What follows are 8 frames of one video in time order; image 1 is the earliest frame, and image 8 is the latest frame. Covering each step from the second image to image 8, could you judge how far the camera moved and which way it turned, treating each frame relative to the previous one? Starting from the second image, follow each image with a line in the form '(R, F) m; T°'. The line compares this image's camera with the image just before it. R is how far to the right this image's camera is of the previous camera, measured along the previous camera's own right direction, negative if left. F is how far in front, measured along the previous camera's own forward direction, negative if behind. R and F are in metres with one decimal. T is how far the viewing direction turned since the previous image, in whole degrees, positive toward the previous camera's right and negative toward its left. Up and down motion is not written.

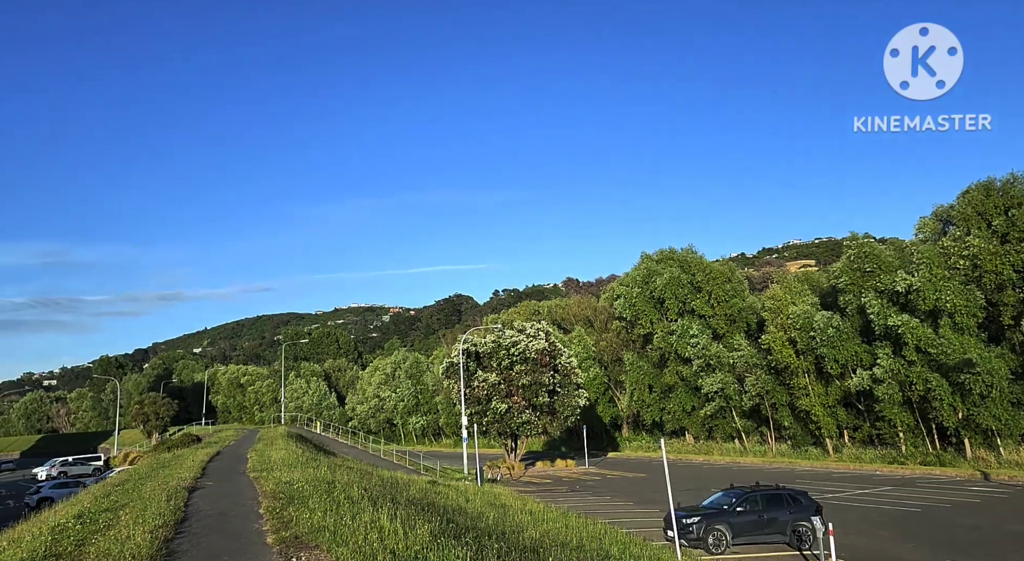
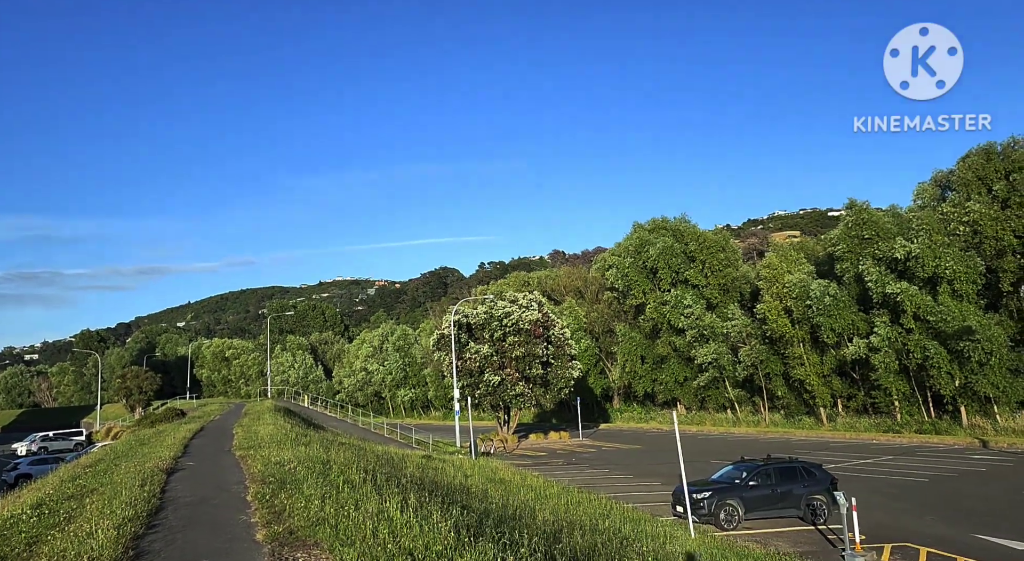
(-0.3, +0.9) m; +1°
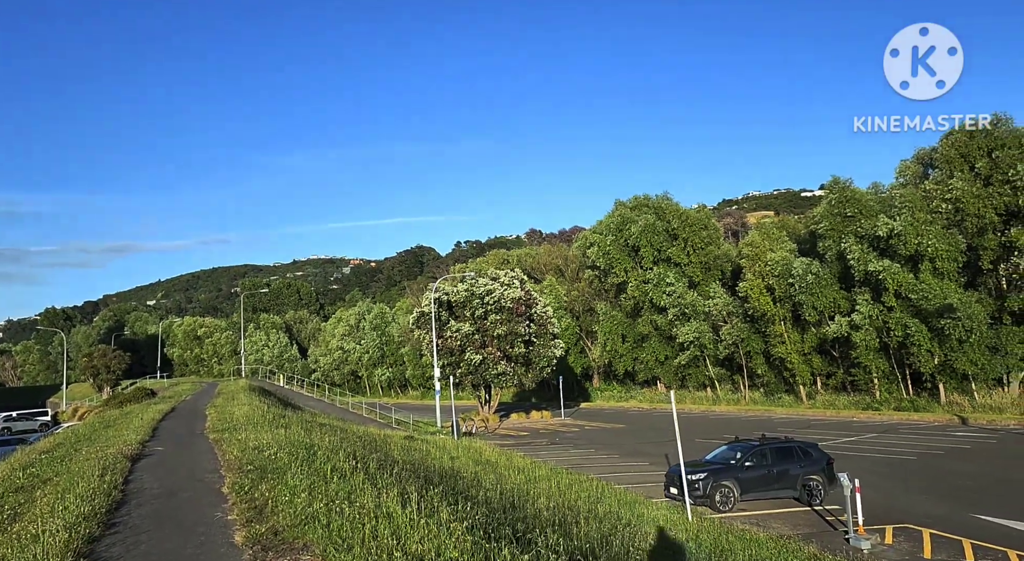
(-0.3, +0.7) m; +2°
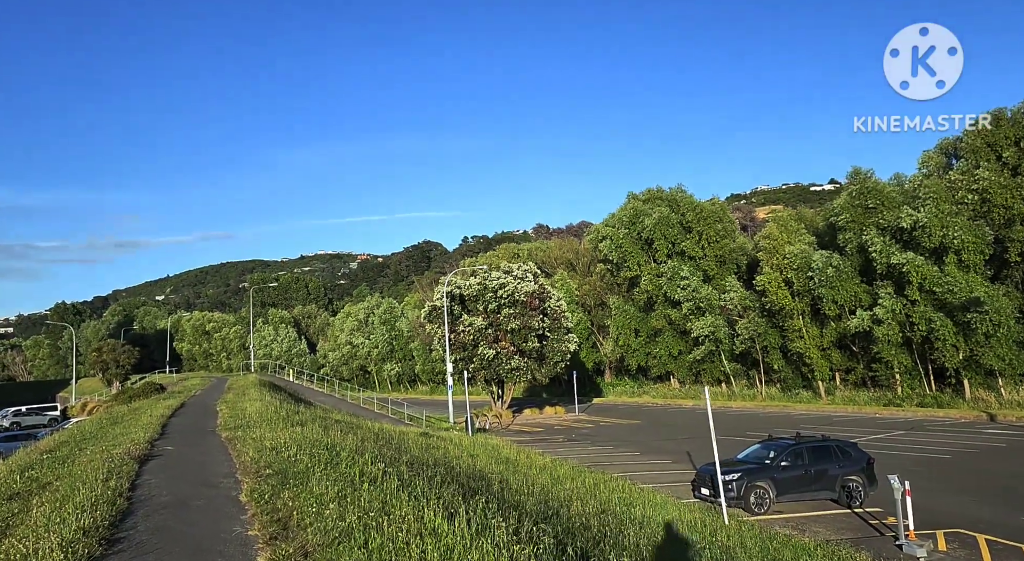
(-0.3, +0.6) m; -1°
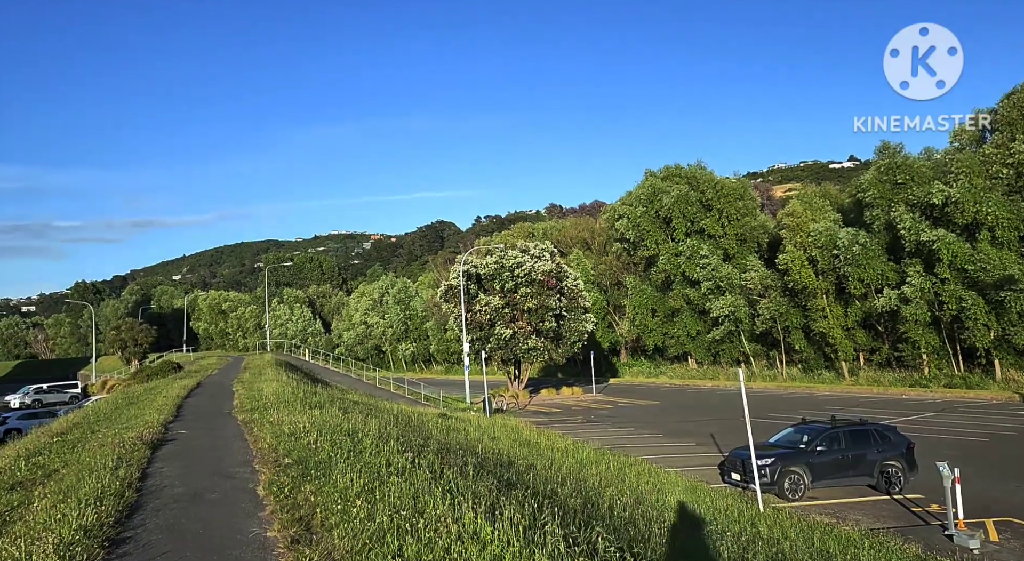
(-0.2, +0.5) m; -1°
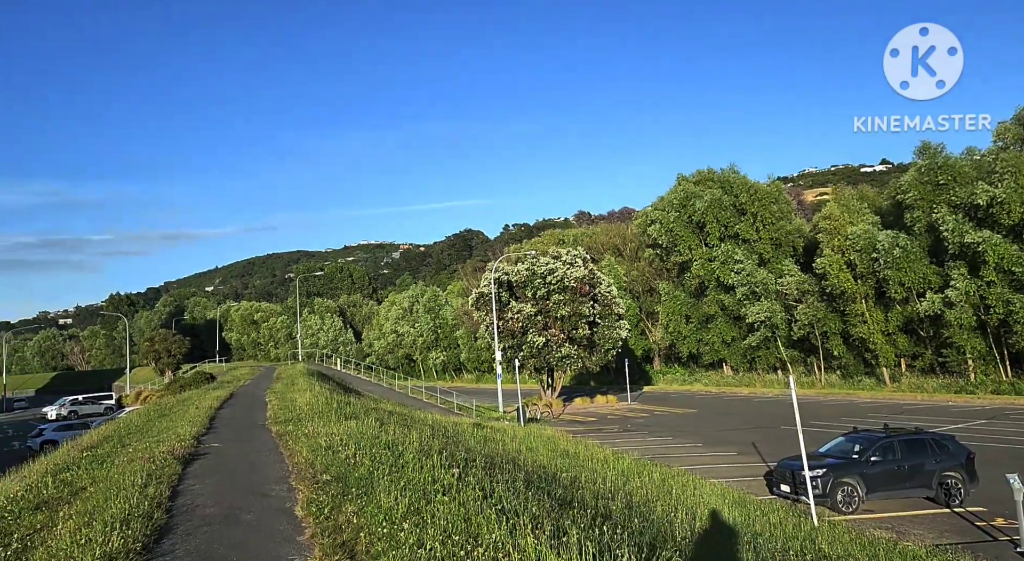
(-0.2, +0.3) m; -2°
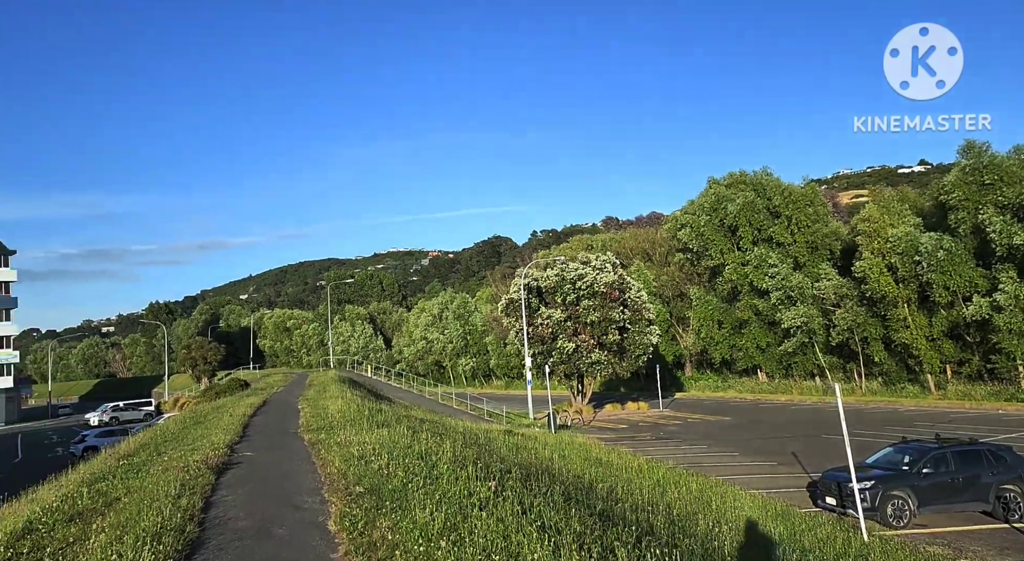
(-0.1, +0.2) m; -2°
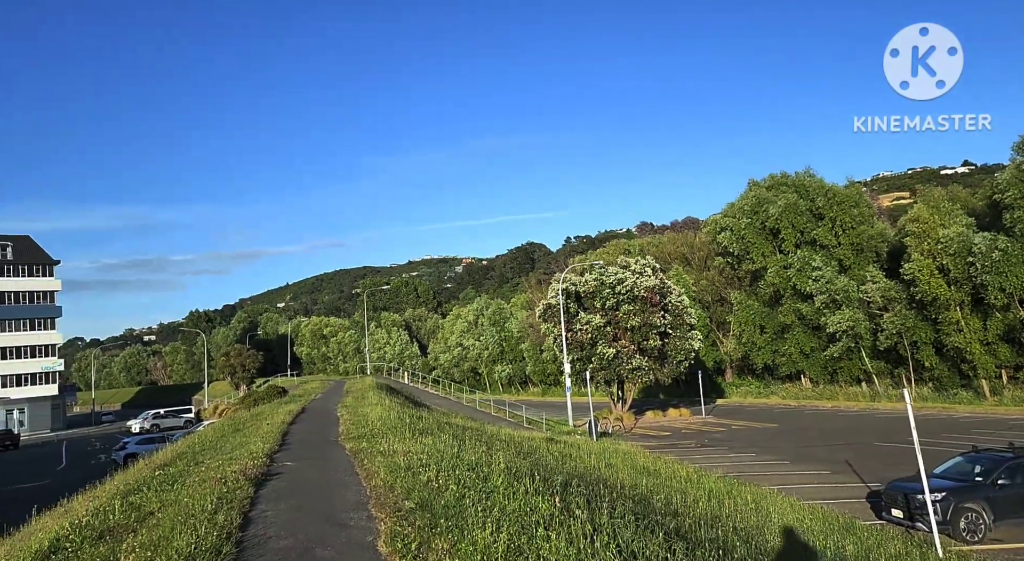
(-0.2, +0.4) m; -3°
